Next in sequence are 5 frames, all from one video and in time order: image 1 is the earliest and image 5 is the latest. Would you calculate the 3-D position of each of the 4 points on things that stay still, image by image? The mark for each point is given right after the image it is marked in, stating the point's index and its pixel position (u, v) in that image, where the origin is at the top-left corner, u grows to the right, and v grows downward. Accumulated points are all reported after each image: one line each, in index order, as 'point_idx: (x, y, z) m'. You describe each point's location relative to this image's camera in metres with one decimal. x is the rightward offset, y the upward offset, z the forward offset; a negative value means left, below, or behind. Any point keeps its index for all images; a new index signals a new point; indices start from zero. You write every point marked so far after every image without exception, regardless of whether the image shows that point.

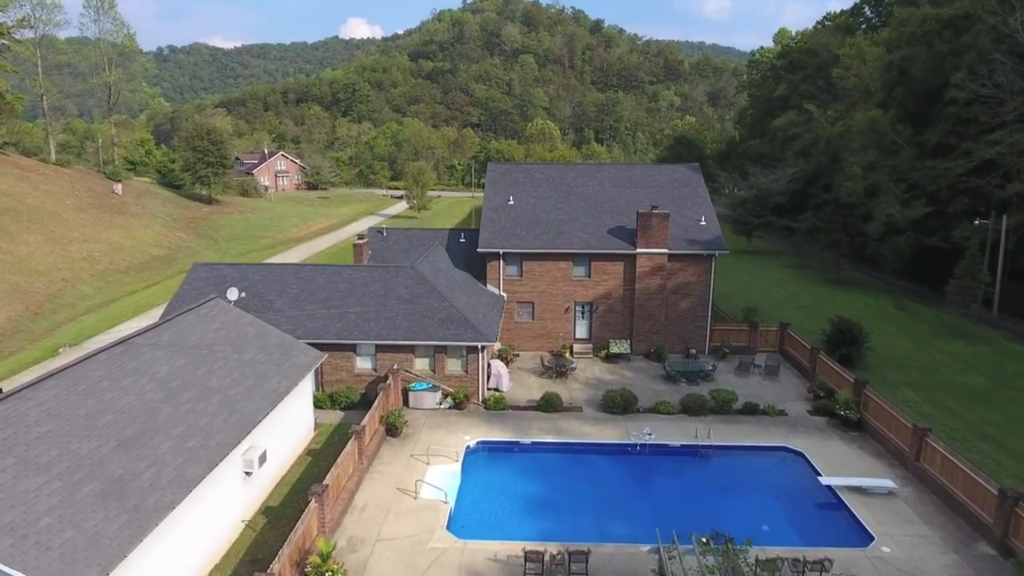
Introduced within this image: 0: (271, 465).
0: (-6.3, -4.6, +17.3) m
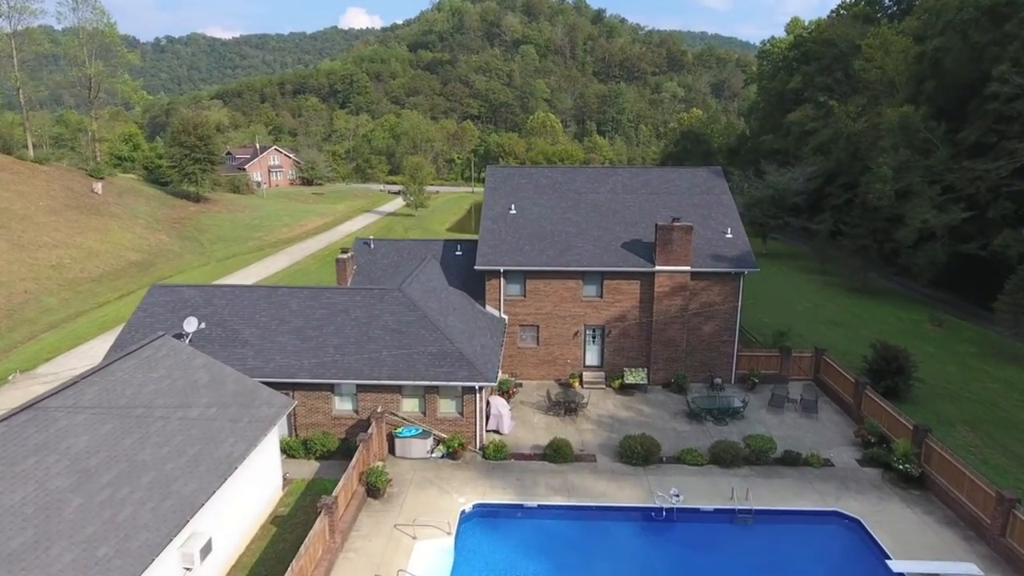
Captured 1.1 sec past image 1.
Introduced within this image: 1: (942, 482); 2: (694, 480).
0: (-6.2, -5.6, +14.2) m
1: (+11.4, -5.2, +17.6) m
2: (+5.1, -5.3, +18.4) m
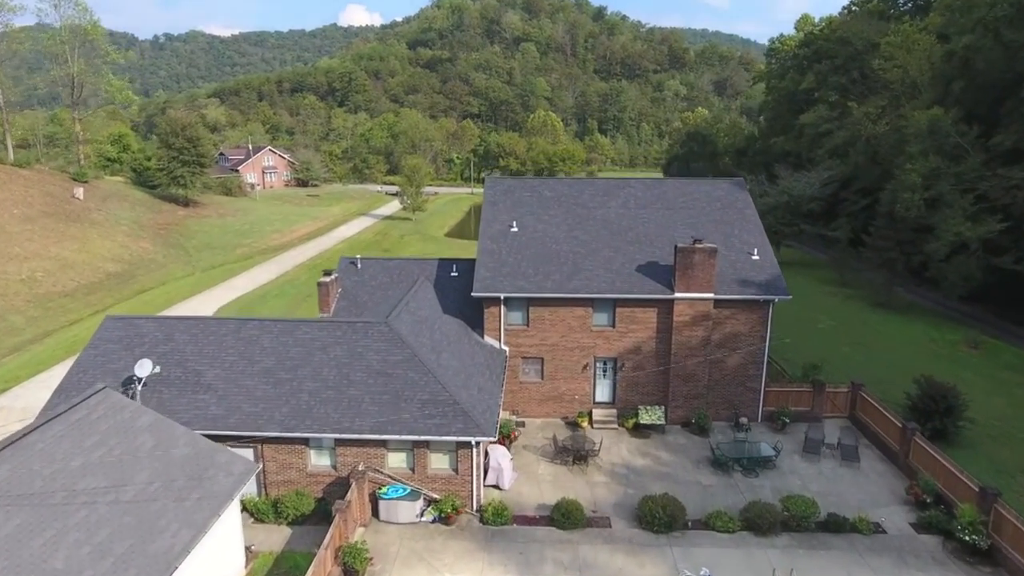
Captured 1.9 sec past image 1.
0: (-6.2, -6.6, +11.6) m
1: (+11.5, -6.1, +15.0) m
2: (+5.1, -6.3, +15.8) m
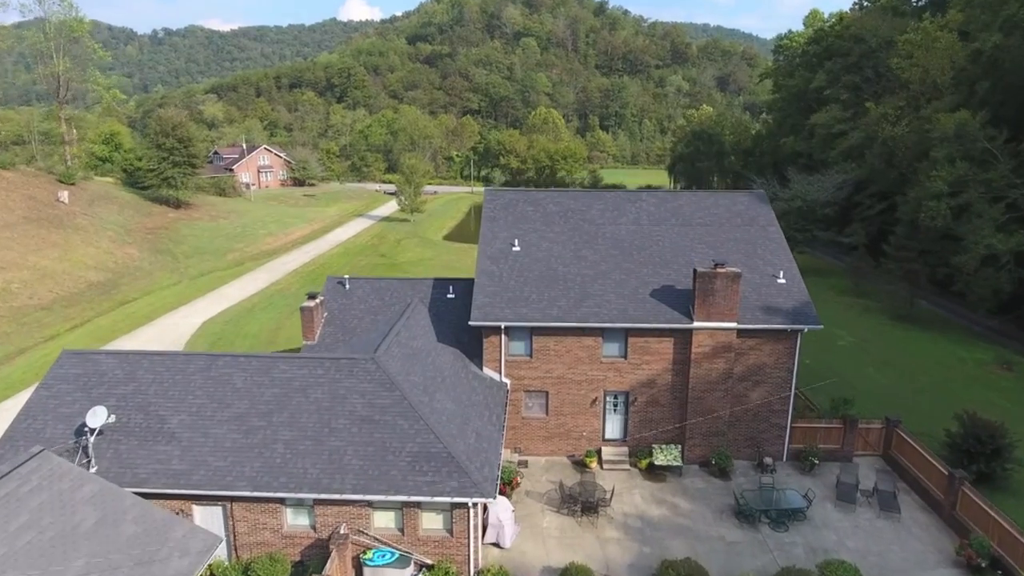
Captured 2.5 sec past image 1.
0: (-6.1, -7.5, +9.6) m
1: (+11.5, -7.0, +13.0) m
2: (+5.2, -7.2, +13.9) m
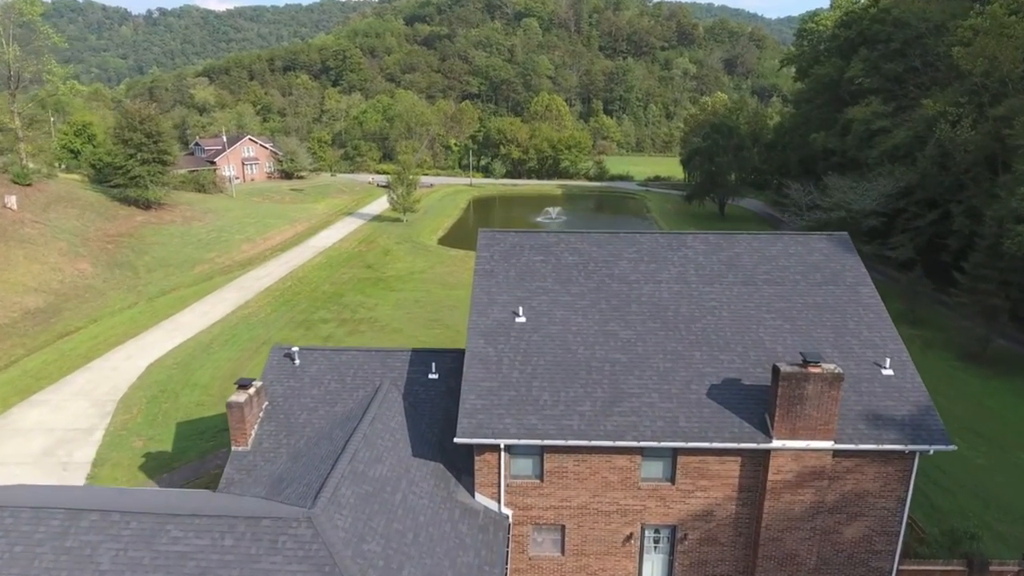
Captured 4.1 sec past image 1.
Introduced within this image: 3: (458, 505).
0: (-6.1, -9.9, +4.1) m
1: (+11.6, -9.4, +7.5) m
2: (+5.2, -9.5, +8.3) m
3: (-1.1, -4.6, +14.2) m
